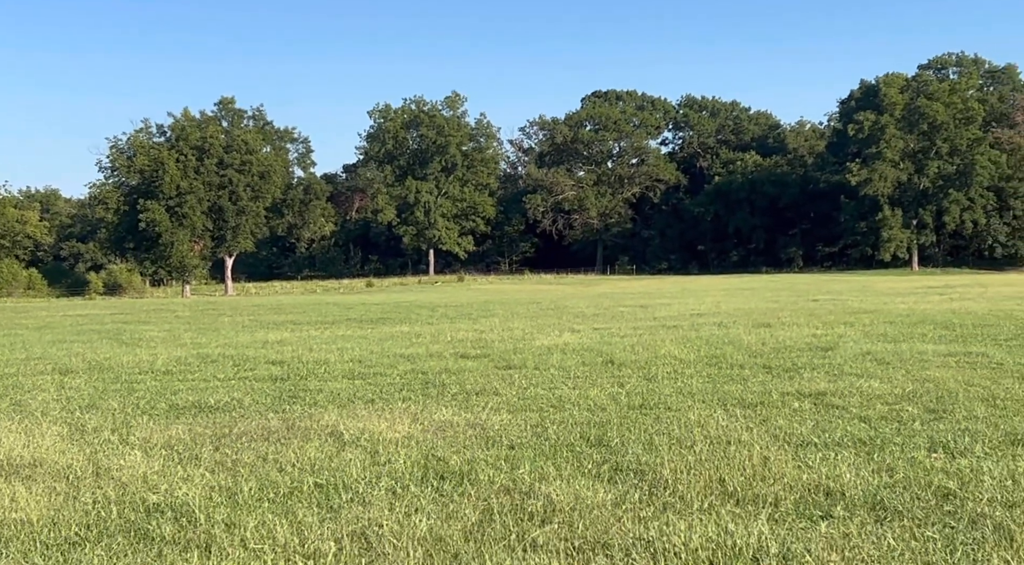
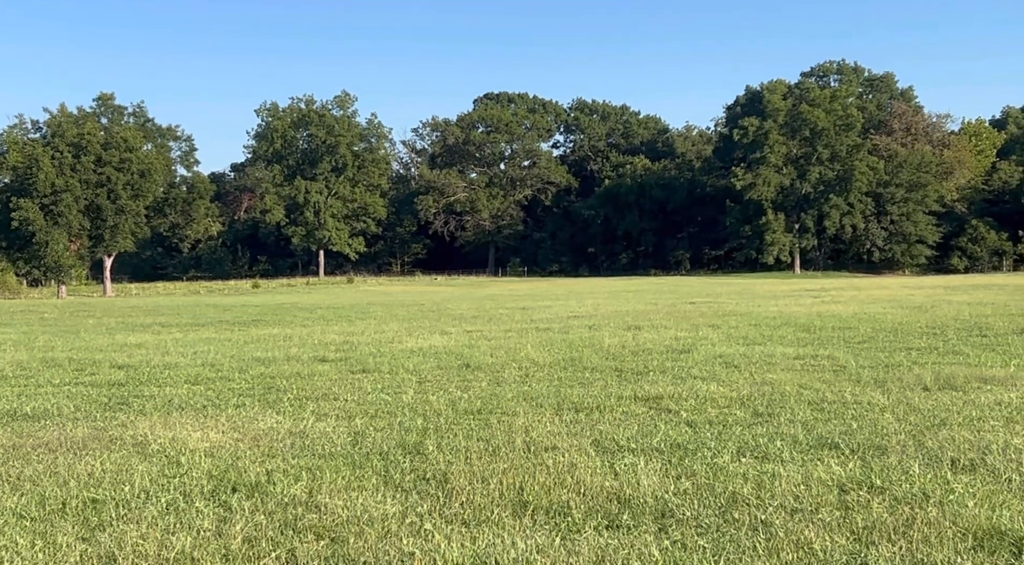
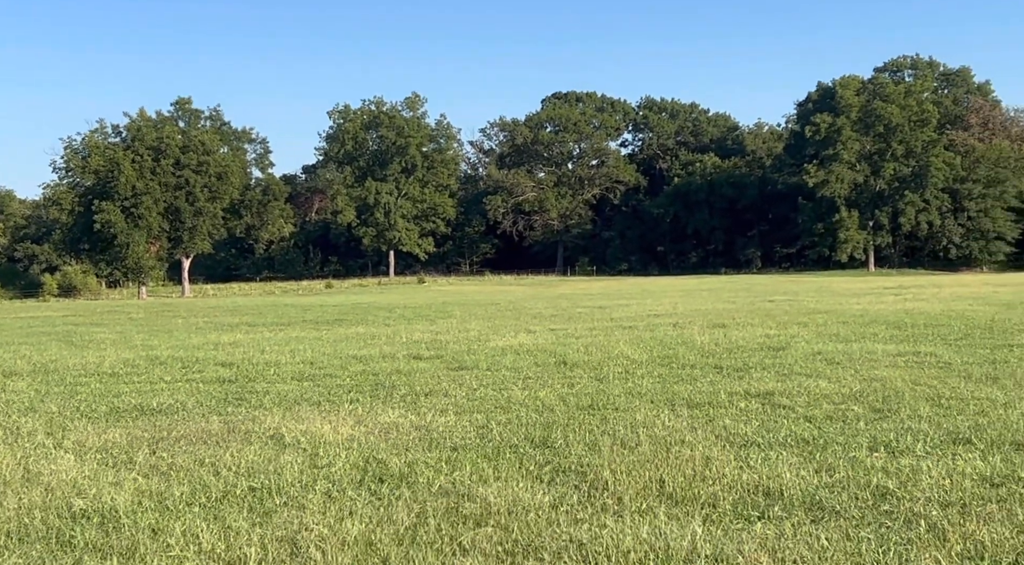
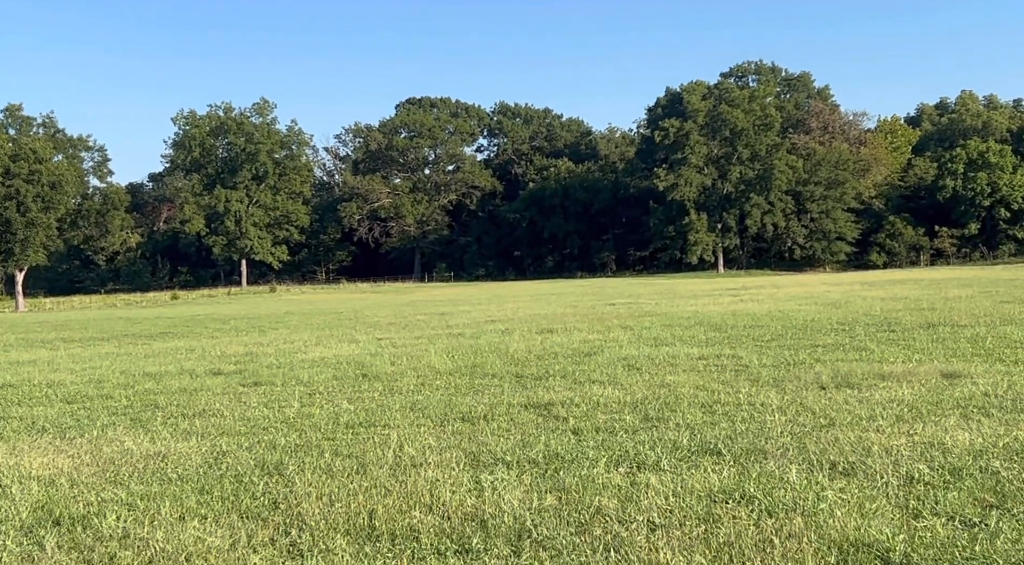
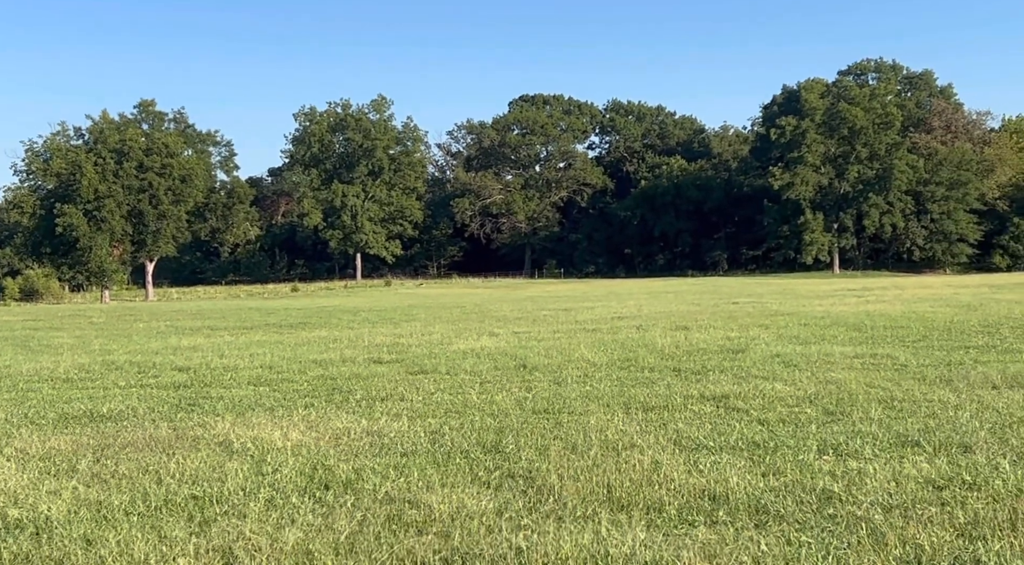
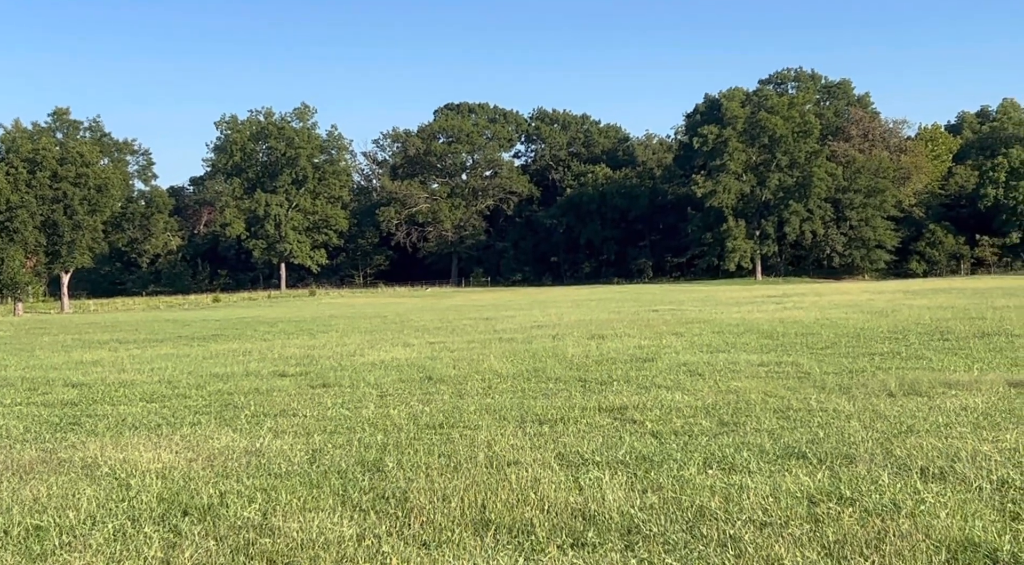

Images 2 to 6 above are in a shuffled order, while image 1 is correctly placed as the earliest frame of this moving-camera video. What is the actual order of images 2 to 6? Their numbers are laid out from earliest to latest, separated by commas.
3, 5, 2, 6, 4
